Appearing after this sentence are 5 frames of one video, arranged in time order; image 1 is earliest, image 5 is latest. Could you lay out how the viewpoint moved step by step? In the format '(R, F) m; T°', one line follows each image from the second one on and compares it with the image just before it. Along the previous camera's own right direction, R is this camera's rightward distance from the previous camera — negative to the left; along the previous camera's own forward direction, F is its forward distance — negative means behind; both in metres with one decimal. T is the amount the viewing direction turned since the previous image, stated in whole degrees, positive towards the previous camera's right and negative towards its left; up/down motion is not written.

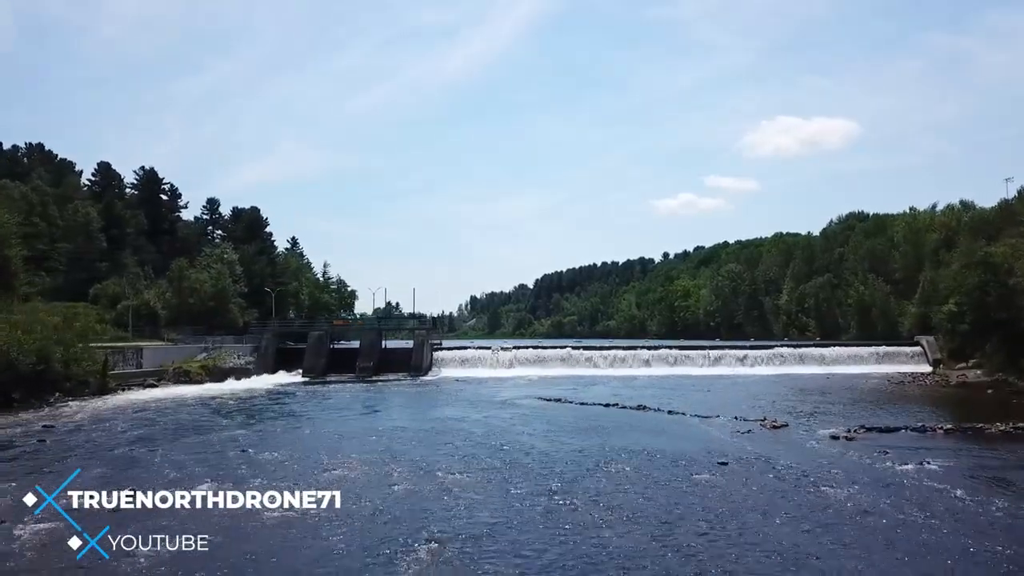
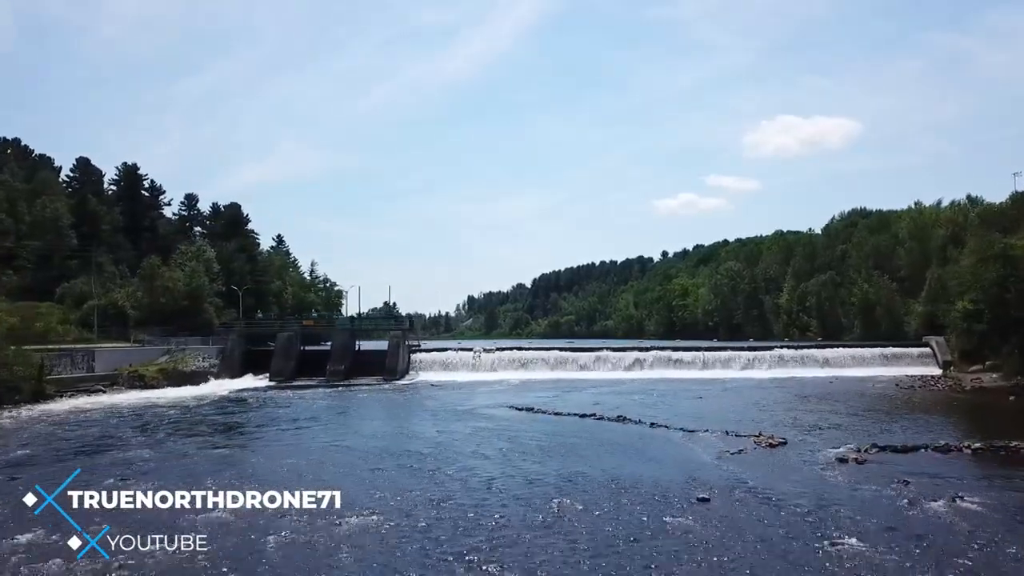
(+1.3, +3.2) m; 0°
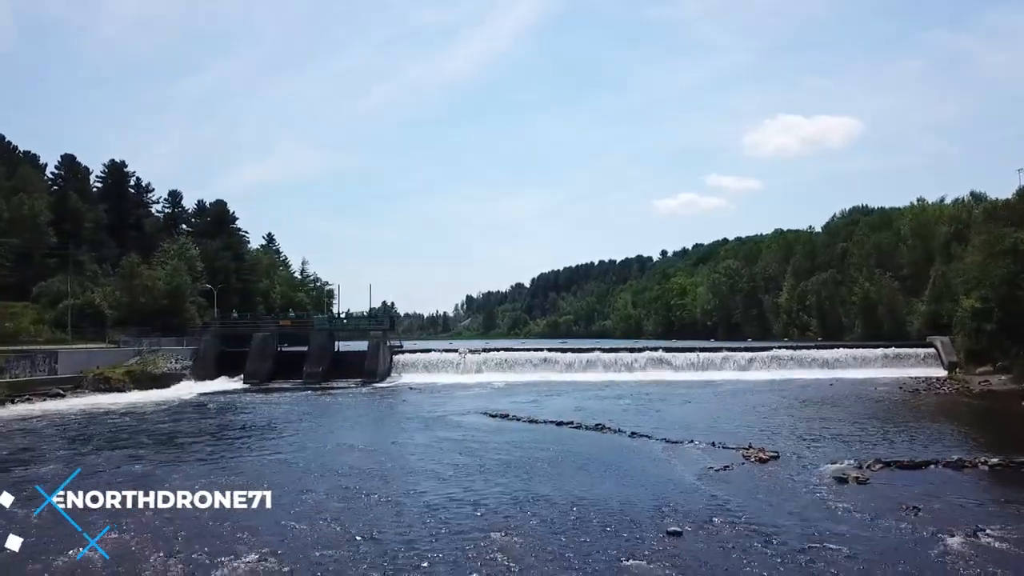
(+0.9, +2.0) m; 0°
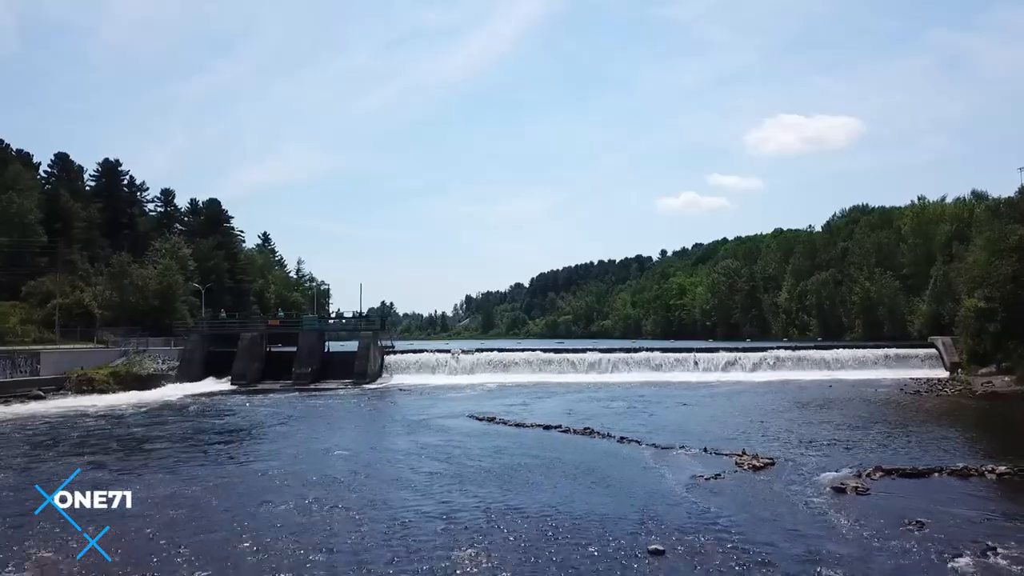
(+0.4, +0.9) m; 0°
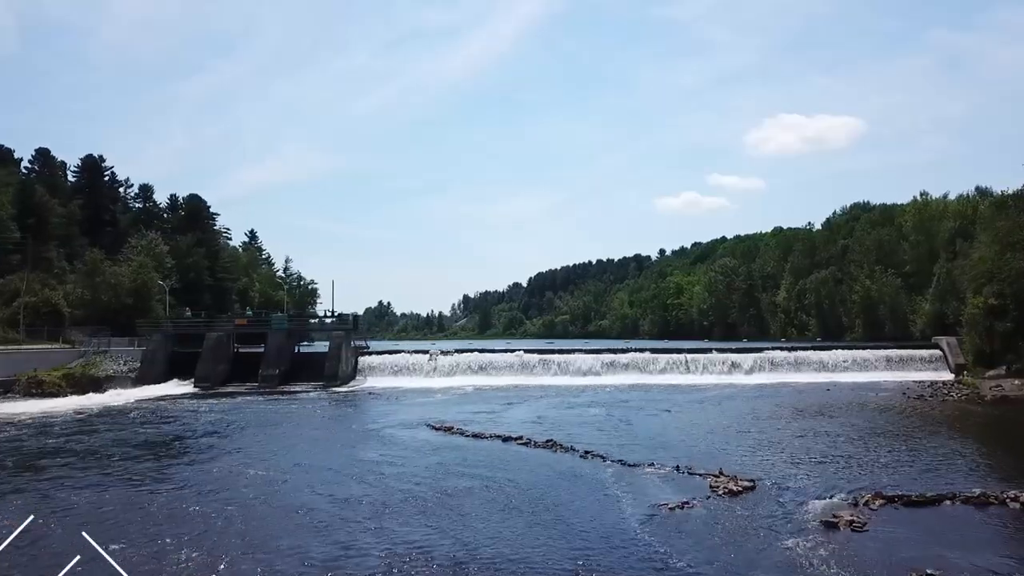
(+1.2, +2.4) m; 0°
